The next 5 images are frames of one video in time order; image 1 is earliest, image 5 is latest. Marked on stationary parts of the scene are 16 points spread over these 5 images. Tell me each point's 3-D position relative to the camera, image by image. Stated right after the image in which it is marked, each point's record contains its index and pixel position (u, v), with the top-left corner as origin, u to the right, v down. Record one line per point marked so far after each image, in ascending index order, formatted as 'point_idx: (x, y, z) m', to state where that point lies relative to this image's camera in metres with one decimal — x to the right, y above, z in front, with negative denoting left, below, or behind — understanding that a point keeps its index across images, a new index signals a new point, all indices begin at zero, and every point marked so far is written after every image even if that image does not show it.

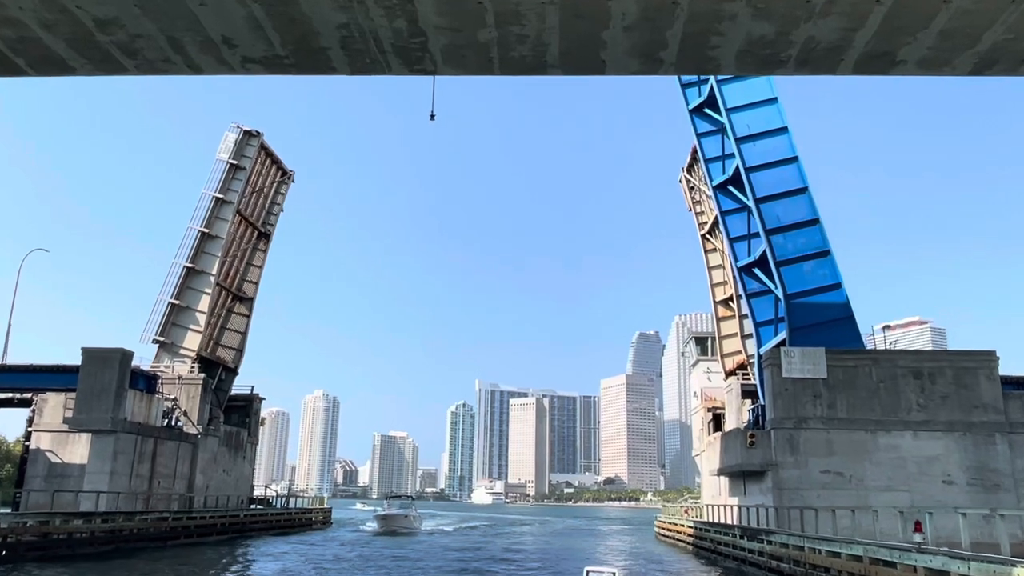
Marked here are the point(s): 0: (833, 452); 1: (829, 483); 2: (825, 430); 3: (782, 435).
0: (+8.8, -4.5, +19.7) m
1: (+8.7, -5.3, +19.5) m
2: (+8.7, -3.9, +19.9) m
3: (+7.6, -4.1, +20.0) m
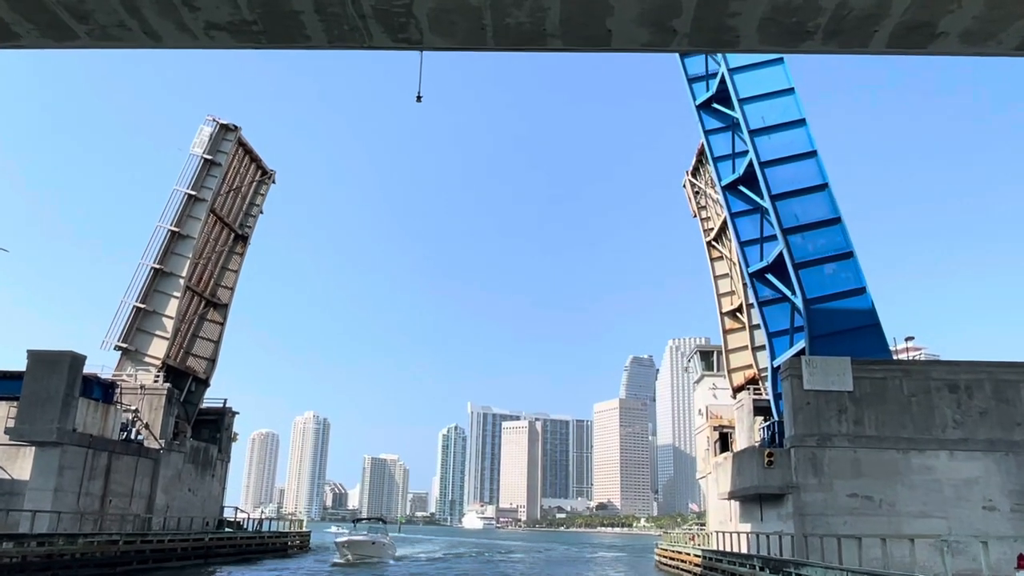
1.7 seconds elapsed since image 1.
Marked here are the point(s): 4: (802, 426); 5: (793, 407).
0: (+8.6, -4.6, +17.7) m
1: (+8.4, -5.4, +17.5) m
2: (+8.5, -4.0, +17.9) m
3: (+7.3, -4.2, +18.0) m
4: (+7.4, -3.5, +18.2) m
5: (+7.2, -3.1, +18.4) m
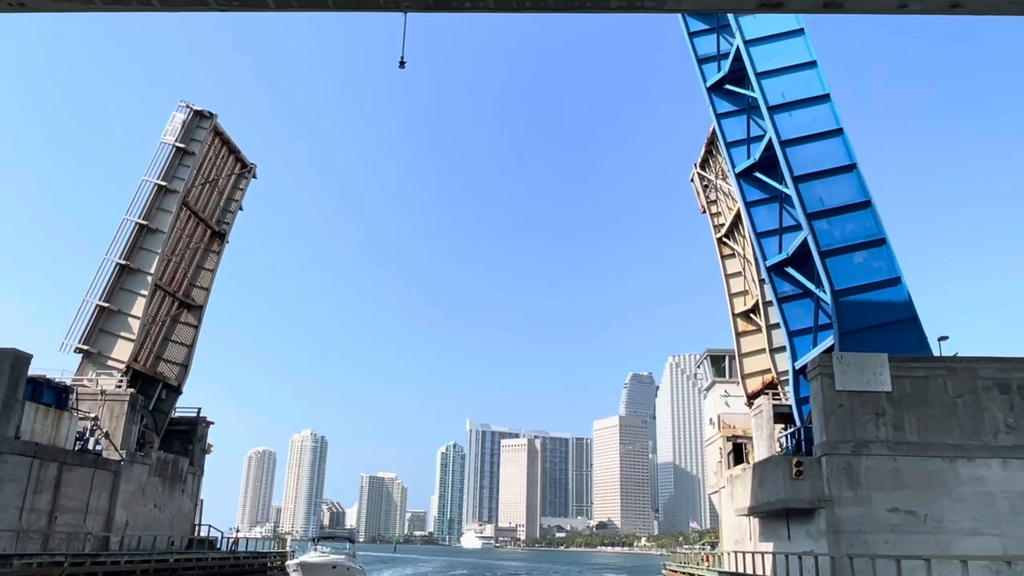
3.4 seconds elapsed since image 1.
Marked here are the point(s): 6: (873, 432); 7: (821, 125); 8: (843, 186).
0: (+8.5, -4.3, +15.6) m
1: (+8.3, -5.1, +15.4) m
2: (+8.4, -3.7, +15.8) m
3: (+7.2, -3.9, +15.9) m
4: (+7.3, -3.2, +16.1) m
5: (+7.1, -2.8, +16.3) m
6: (+8.1, -3.2, +16.0) m
7: (+8.3, +4.4, +19.3) m
8: (+8.7, +2.7, +18.7) m
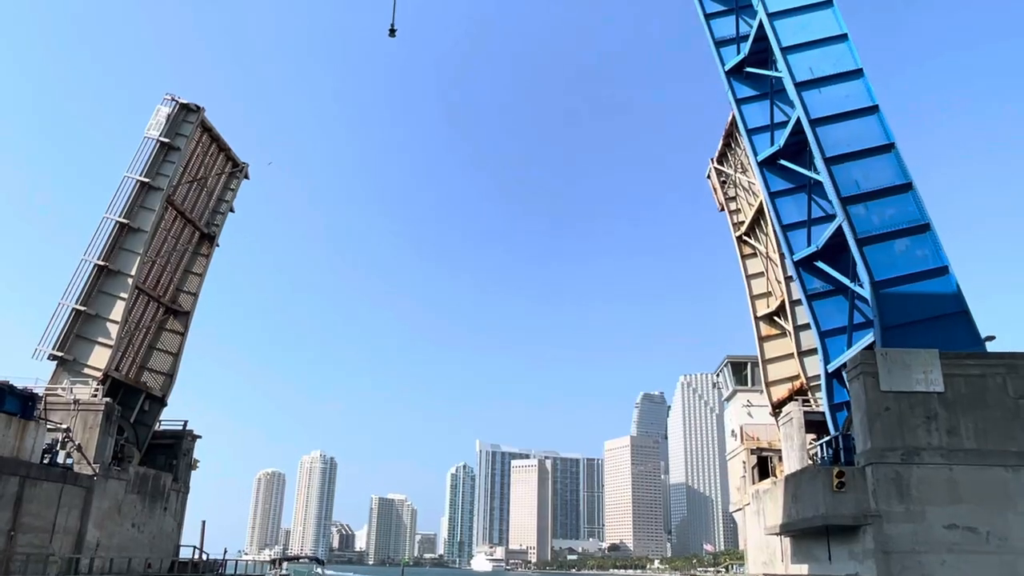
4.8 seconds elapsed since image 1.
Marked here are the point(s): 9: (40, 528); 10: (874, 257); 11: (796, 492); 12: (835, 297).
0: (+8.6, -4.0, +13.7) m
1: (+8.4, -4.8, +13.5) m
2: (+8.5, -3.5, +13.9) m
3: (+7.3, -3.6, +14.0) m
4: (+7.3, -3.0, +14.2) m
5: (+7.2, -2.6, +14.5) m
6: (+8.2, -3.0, +14.1) m
7: (+8.4, +4.5, +17.6) m
8: (+8.8, +2.9, +17.0) m
9: (-12.7, -6.5, +19.4) m
10: (+8.3, +0.7, +16.4) m
11: (+6.5, -4.7, +16.5) m
12: (+8.5, -0.2, +18.9) m
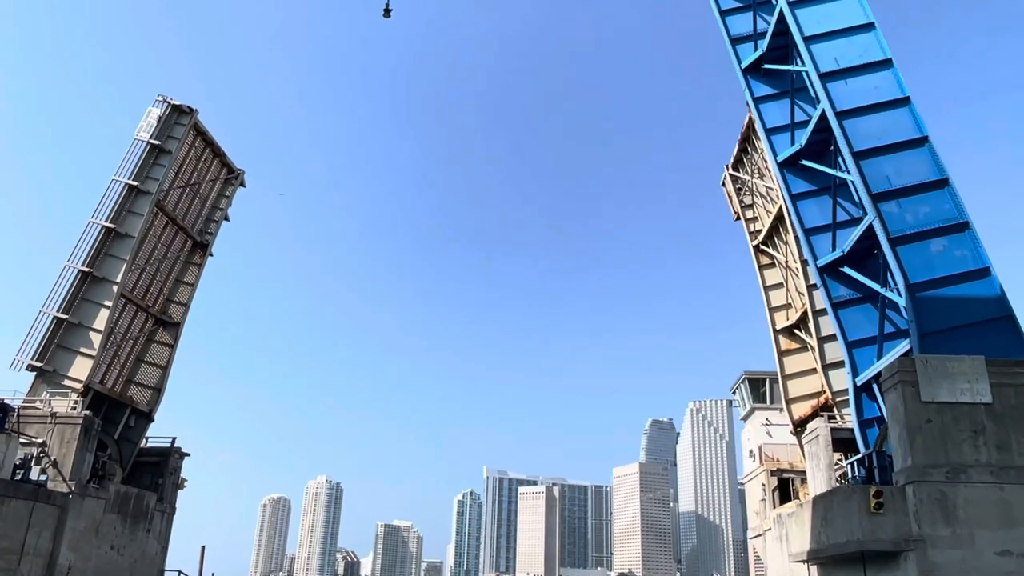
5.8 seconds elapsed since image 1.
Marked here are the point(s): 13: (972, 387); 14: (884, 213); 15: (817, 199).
0: (+8.6, -4.0, +12.3) m
1: (+8.4, -4.8, +12.0) m
2: (+8.5, -3.4, +12.5) m
3: (+7.3, -3.6, +12.6) m
4: (+7.4, -3.0, +12.9) m
5: (+7.2, -2.6, +13.1) m
6: (+8.2, -3.0, +12.8) m
7: (+8.5, +4.4, +16.5) m
8: (+8.8, +2.8, +15.8) m
9: (-12.6, -6.6, +18.1) m
10: (+8.3, +0.6, +15.1) m
11: (+6.6, -4.8, +15.0) m
12: (+8.6, -0.4, +17.6) m
13: (+8.5, -1.8, +13.2) m
14: (+8.0, +1.6, +15.6) m
15: (+8.1, +2.4, +19.0) m
